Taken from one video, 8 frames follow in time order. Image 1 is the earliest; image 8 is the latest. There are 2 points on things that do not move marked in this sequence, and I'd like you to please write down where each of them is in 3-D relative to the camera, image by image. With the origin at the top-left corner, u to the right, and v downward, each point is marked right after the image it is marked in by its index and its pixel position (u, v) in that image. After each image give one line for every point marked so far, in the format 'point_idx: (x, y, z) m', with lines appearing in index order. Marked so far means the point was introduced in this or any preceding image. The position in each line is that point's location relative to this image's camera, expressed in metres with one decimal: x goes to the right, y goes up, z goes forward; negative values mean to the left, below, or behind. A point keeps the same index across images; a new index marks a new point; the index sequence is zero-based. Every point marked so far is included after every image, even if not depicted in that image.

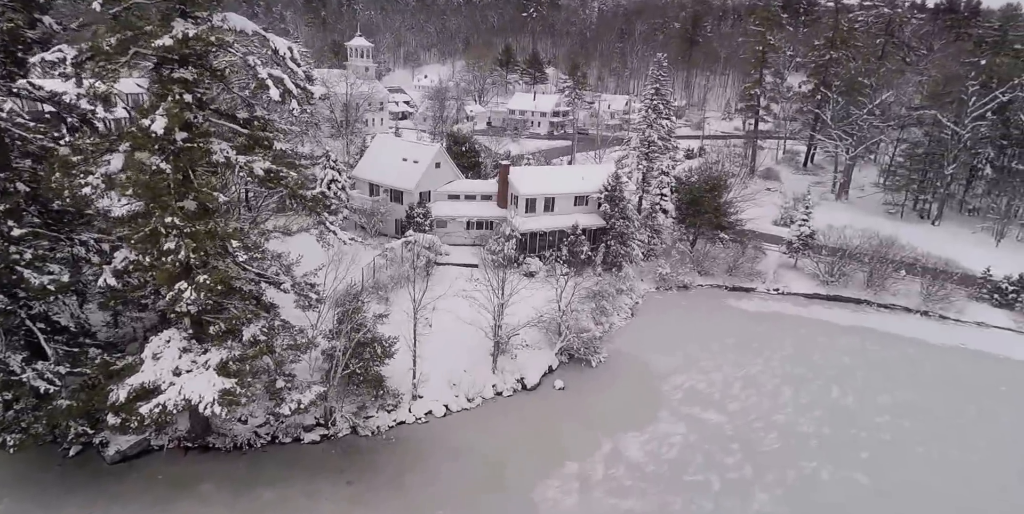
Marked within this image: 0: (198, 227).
0: (-7.7, +0.8, +14.2) m
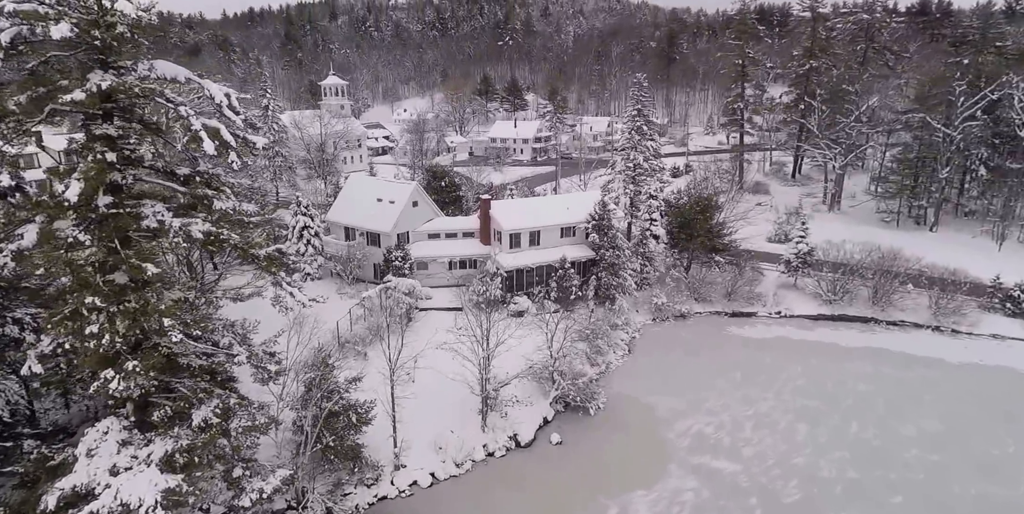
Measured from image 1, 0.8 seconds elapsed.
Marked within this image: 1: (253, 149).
0: (-8.2, -1.0, +12.3) m
1: (-6.4, +2.6, +14.2) m
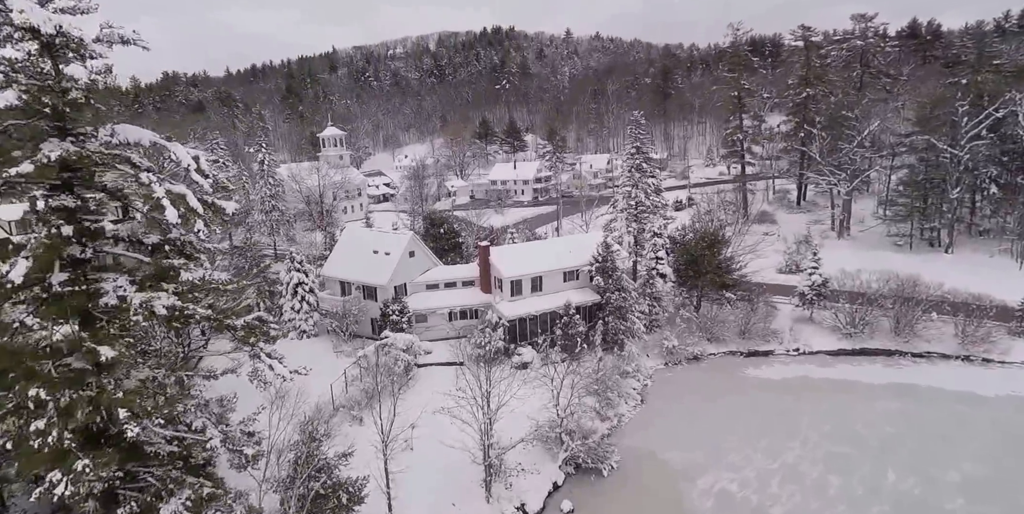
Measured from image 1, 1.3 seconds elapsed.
0: (-8.3, -2.6, +11.1) m
1: (-6.7, +1.0, +13.3) m
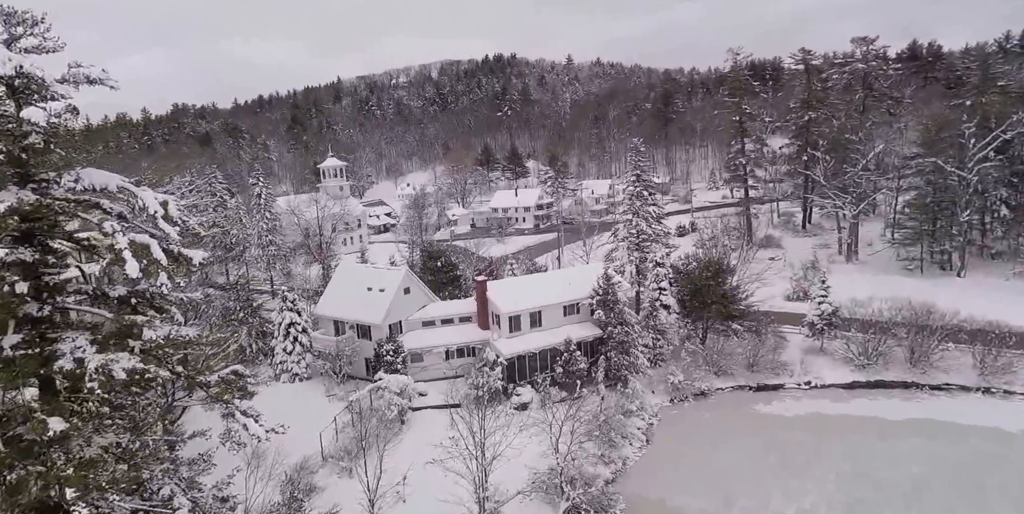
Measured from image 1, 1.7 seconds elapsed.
0: (-8.6, -3.7, +10.2) m
1: (-7.0, -0.2, +12.5) m
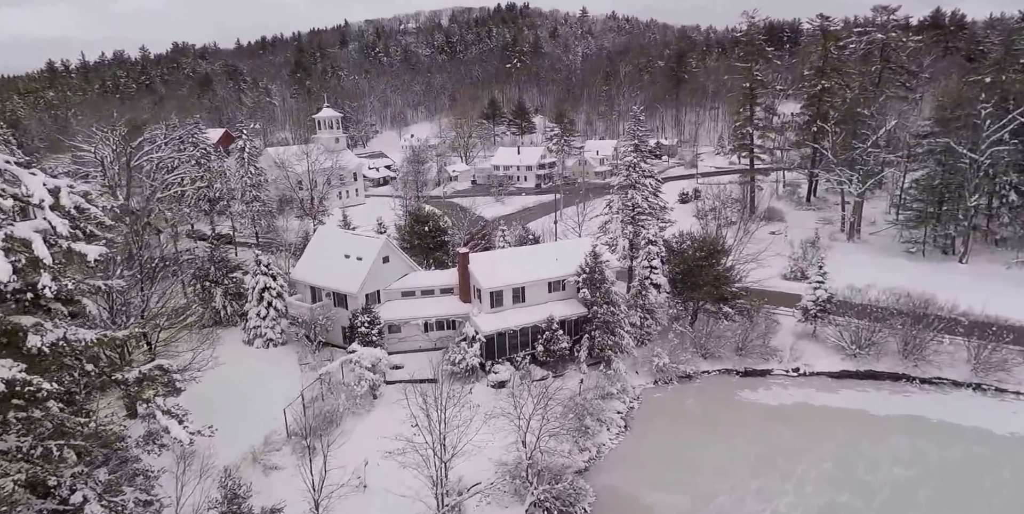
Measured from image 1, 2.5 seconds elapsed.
0: (-9.6, -3.5, +9.4) m
1: (-7.8, +0.2, +11.4) m
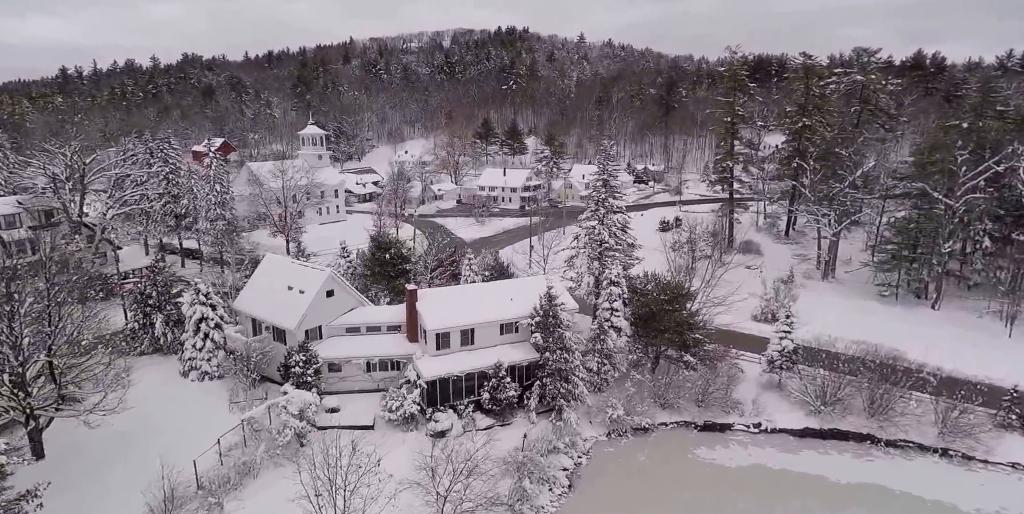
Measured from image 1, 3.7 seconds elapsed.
0: (-11.8, -4.4, +7.9) m
1: (-9.9, -0.9, +10.0) m
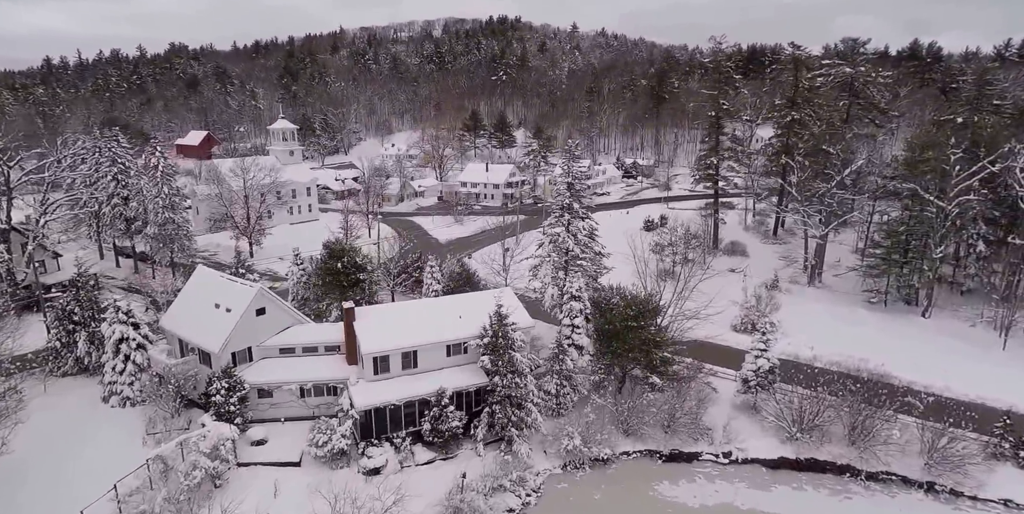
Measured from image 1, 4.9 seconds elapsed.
0: (-14.0, -5.3, +5.4) m
1: (-12.1, -1.8, +7.5) m
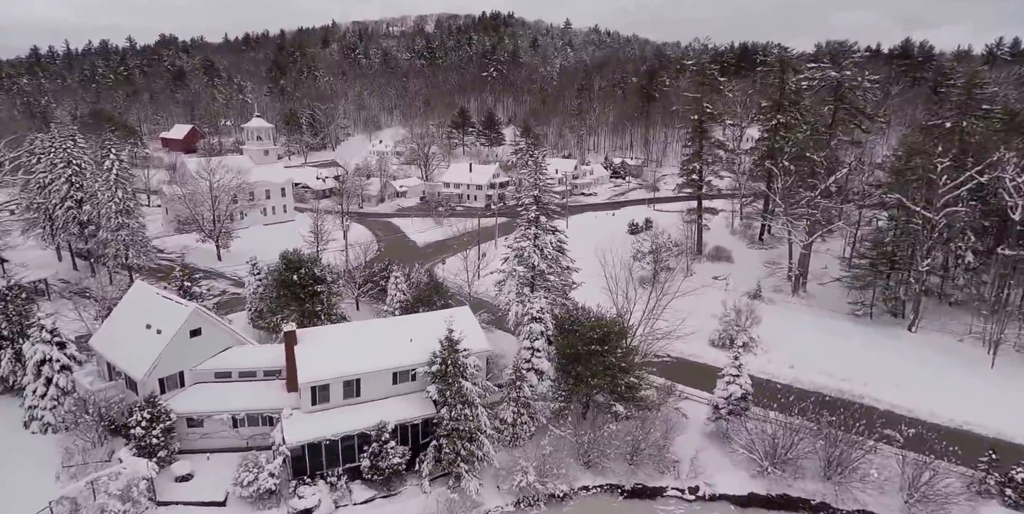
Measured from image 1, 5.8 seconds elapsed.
0: (-15.7, -6.2, +3.4) m
1: (-13.9, -2.7, +5.5) m
